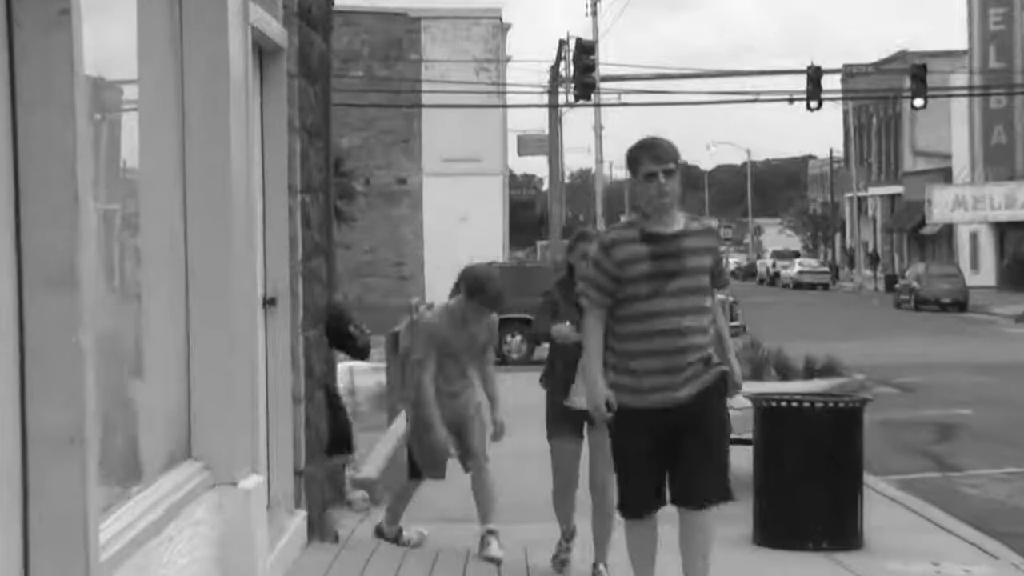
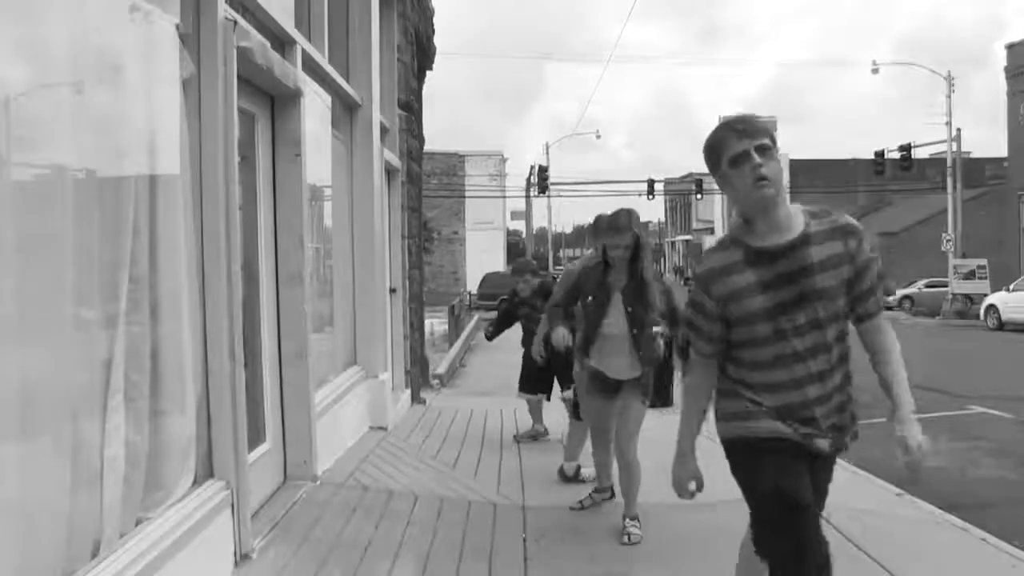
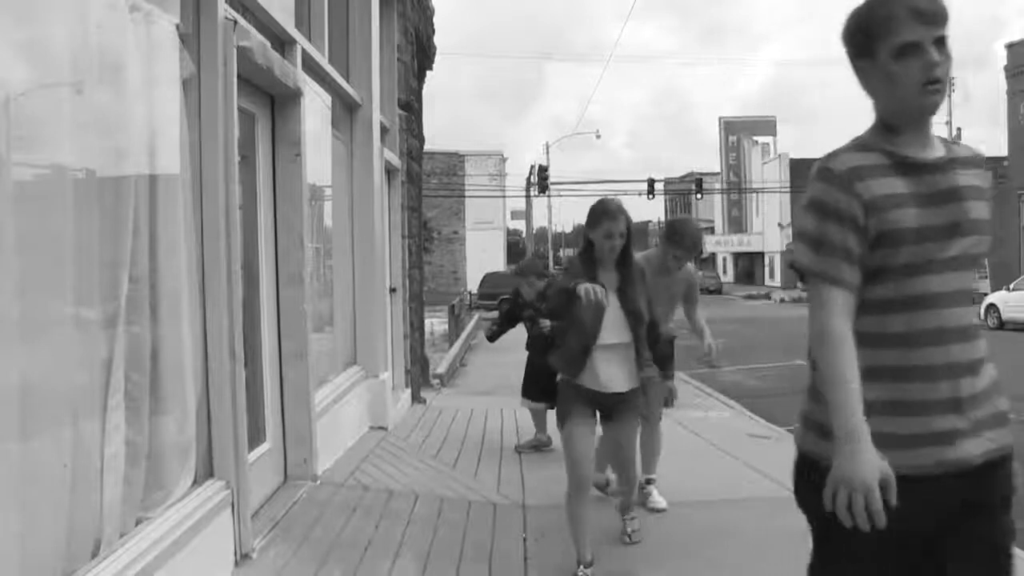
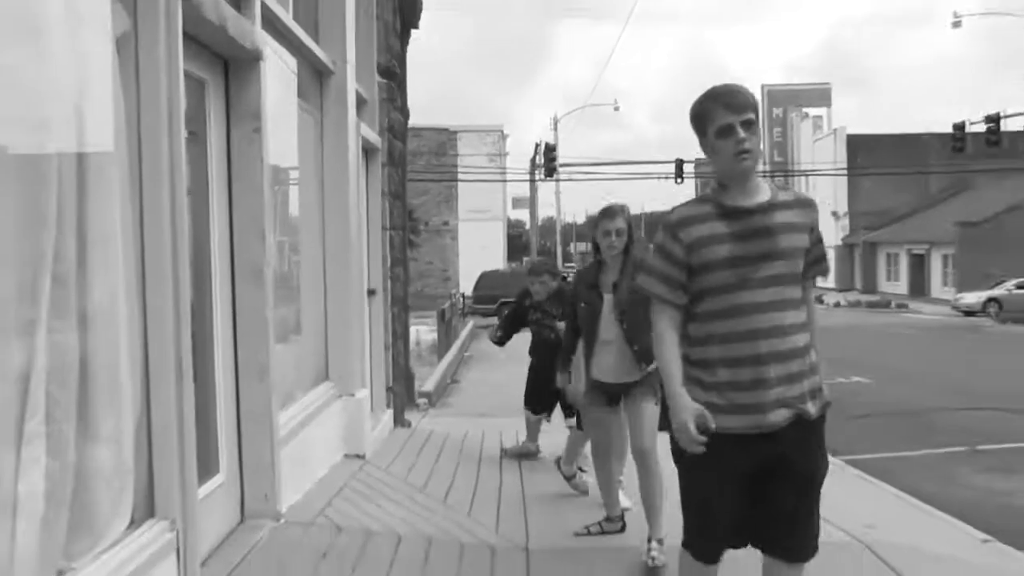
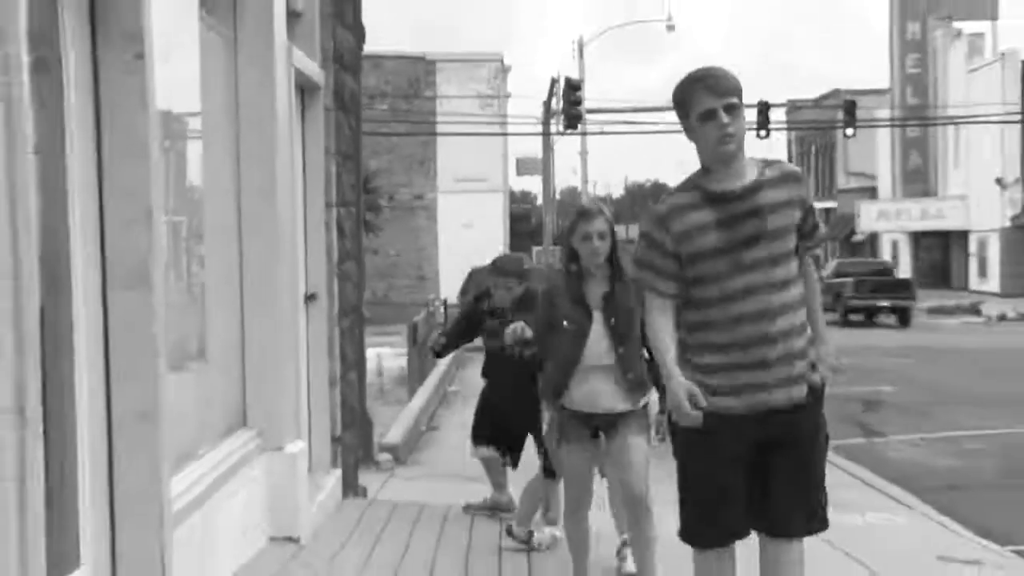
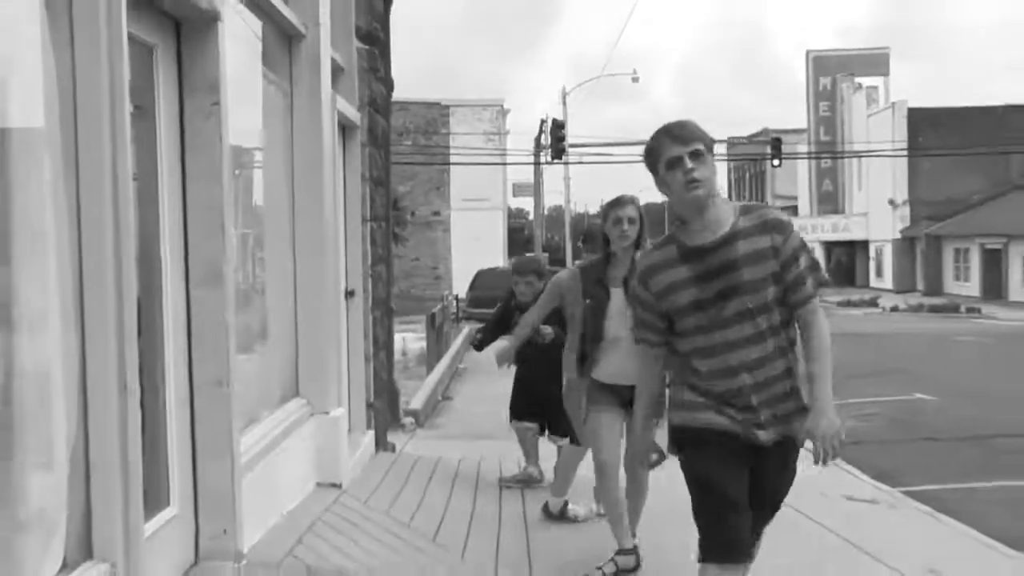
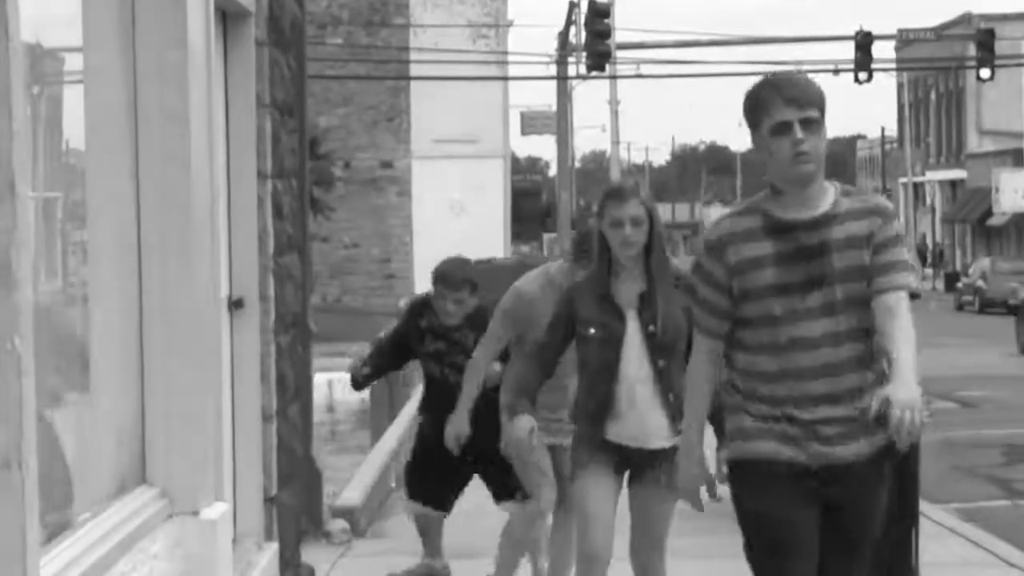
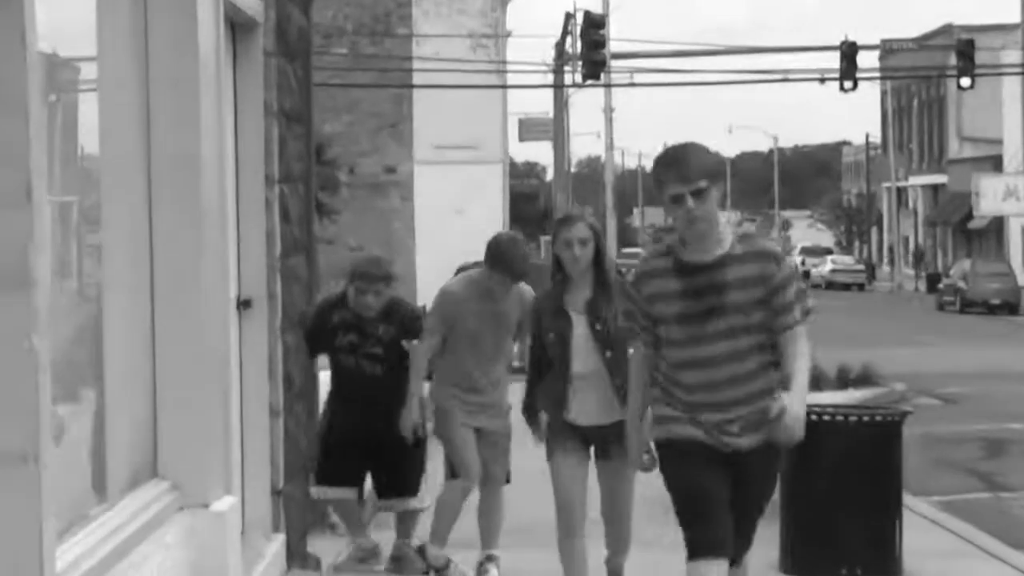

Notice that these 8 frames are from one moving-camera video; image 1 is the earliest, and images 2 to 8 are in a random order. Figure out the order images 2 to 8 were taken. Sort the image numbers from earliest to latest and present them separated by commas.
8, 7, 5, 6, 4, 2, 3
